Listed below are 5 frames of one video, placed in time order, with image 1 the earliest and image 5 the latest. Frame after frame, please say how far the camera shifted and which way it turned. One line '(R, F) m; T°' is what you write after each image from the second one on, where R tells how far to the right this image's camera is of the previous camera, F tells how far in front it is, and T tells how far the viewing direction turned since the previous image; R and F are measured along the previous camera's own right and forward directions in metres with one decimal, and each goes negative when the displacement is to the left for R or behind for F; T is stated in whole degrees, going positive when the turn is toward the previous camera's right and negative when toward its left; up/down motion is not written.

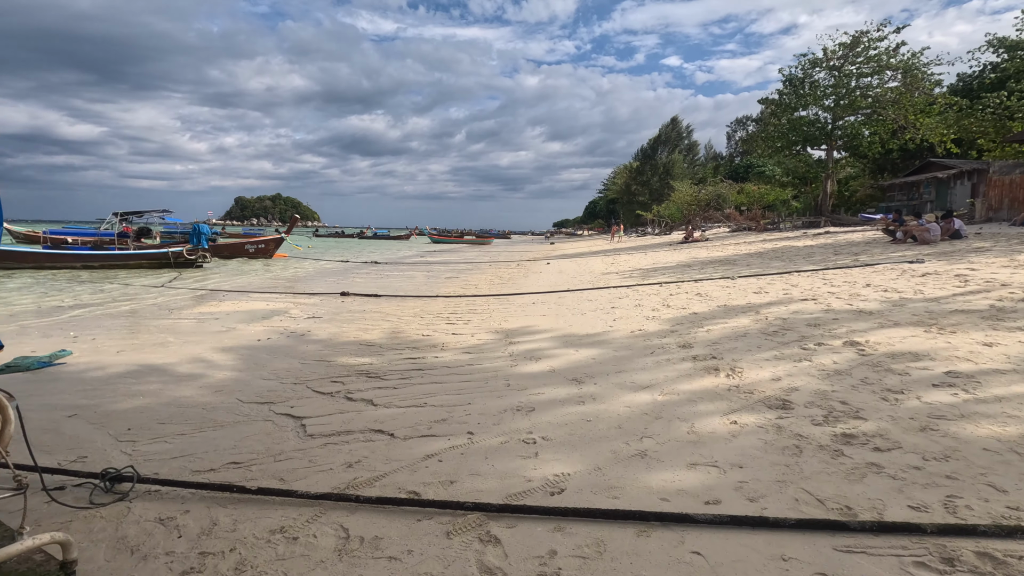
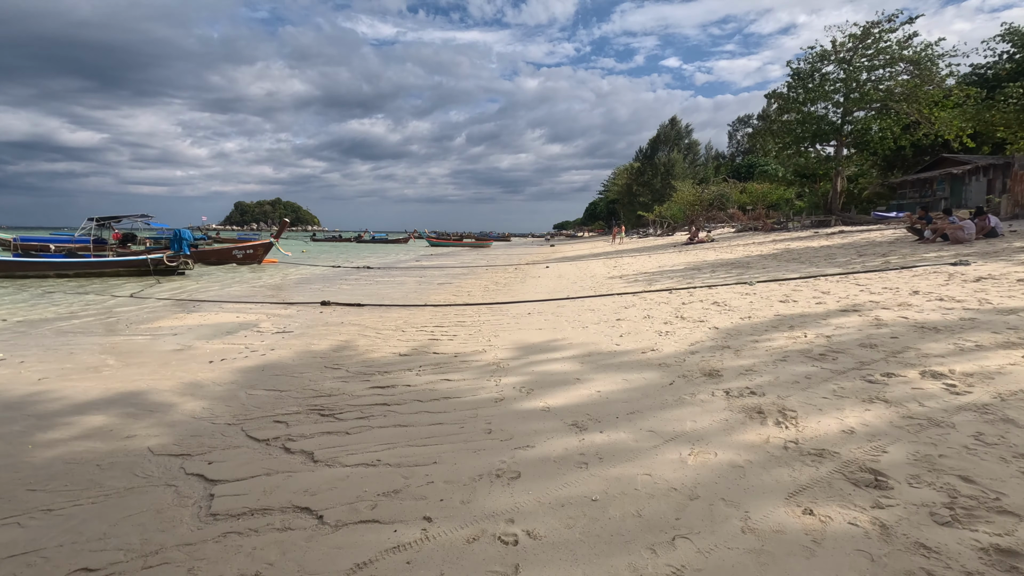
(+0.1, +1.0) m; 0°
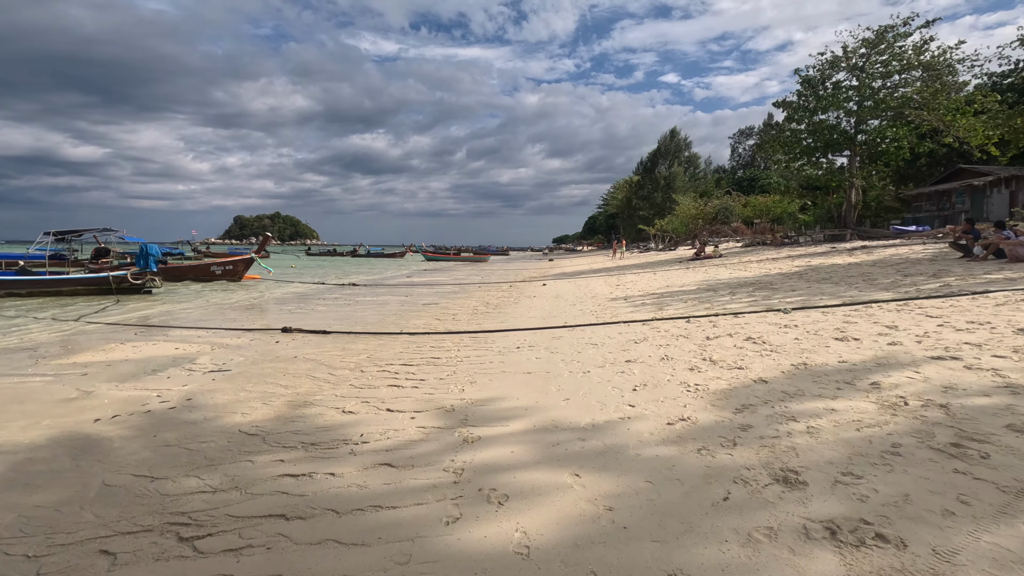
(+0.2, +1.5) m; 0°
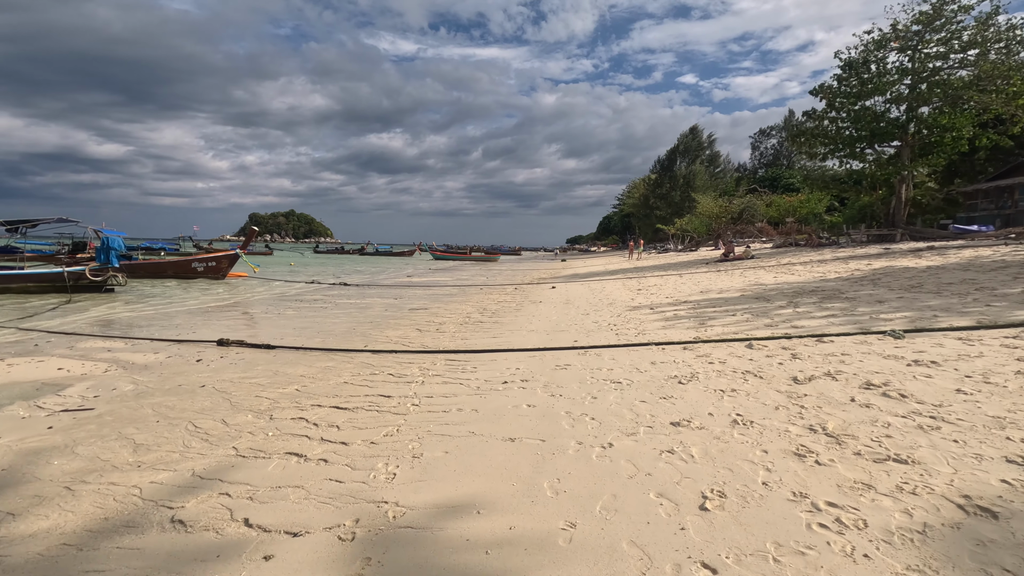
(+0.3, +2.2) m; -2°
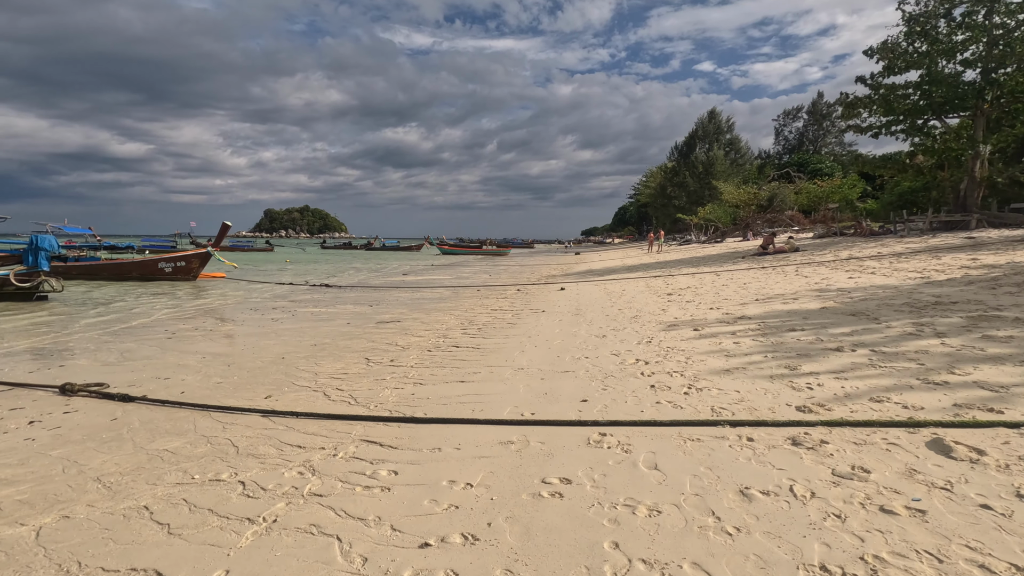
(+0.4, +2.7) m; -2°
